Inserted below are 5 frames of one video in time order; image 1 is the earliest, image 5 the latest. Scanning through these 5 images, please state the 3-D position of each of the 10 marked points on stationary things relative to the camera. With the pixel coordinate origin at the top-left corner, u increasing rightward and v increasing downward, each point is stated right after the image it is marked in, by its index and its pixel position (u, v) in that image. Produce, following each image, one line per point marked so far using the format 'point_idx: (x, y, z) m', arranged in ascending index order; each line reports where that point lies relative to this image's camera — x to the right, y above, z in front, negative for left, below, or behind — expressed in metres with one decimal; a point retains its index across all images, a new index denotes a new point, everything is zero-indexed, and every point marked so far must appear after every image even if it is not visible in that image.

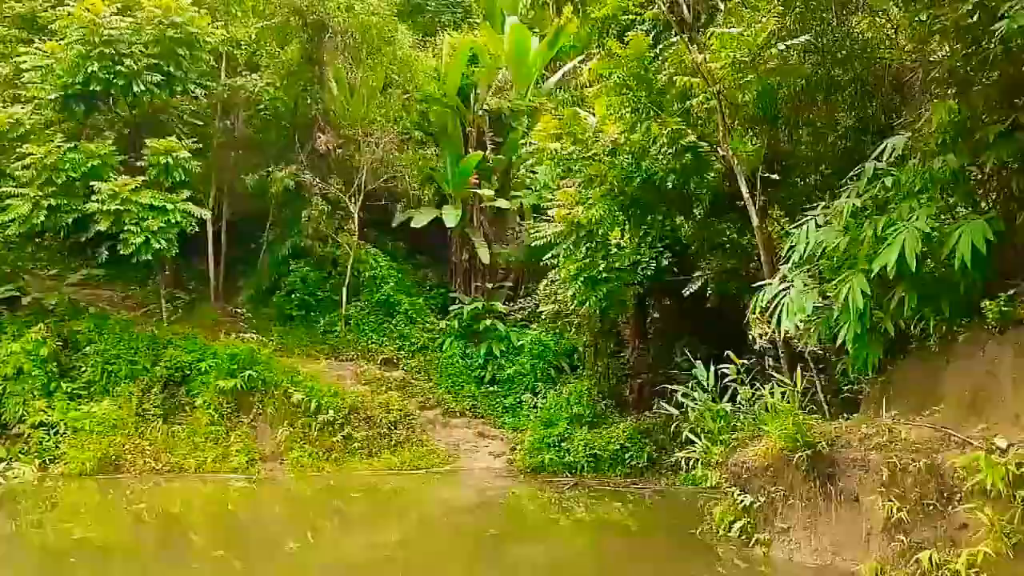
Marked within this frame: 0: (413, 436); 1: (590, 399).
0: (-0.8, -1.3, +8.6) m
1: (+0.7, -0.9, +8.5) m
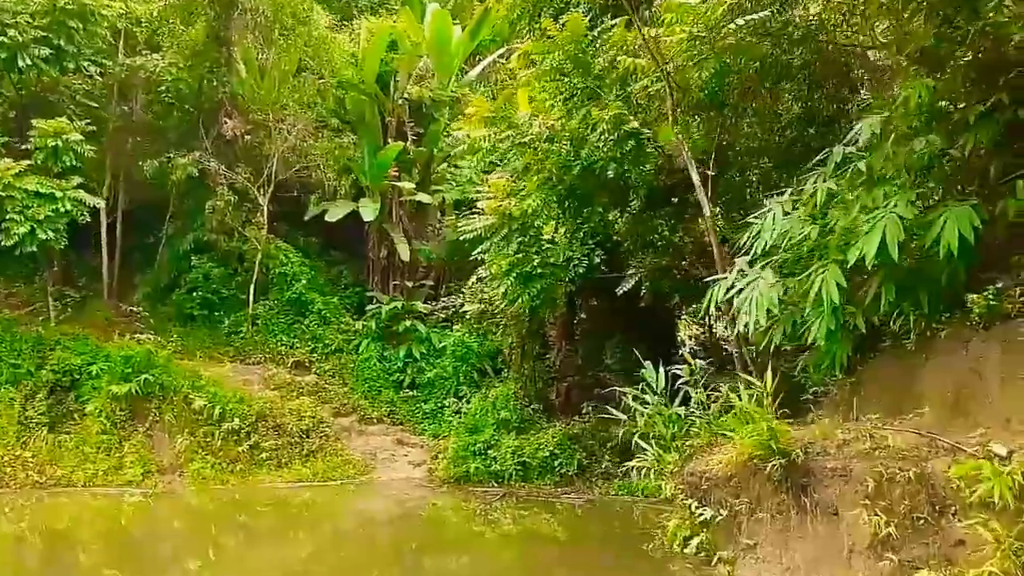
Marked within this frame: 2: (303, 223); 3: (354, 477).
0: (-1.5, -1.3, +8.0) m
1: (+0.1, -0.9, +8.1) m
2: (-2.3, +0.7, +11.1) m
3: (-1.2, -1.4, +7.6) m
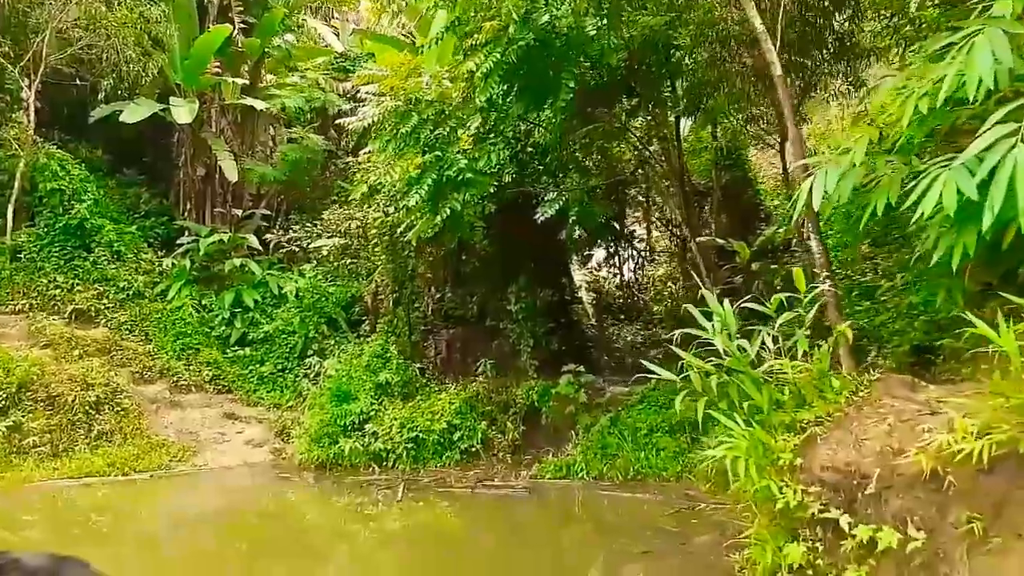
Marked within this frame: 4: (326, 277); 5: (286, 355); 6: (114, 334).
0: (-2.2, -0.8, +5.9) m
1: (-0.7, -0.5, +6.2) m
2: (-3.7, +1.3, +8.6) m
3: (-1.9, -1.0, +5.6) m
4: (-1.4, +0.1, +7.5) m
5: (-1.6, -0.5, +7.1) m
6: (-2.7, -0.3, +6.8) m
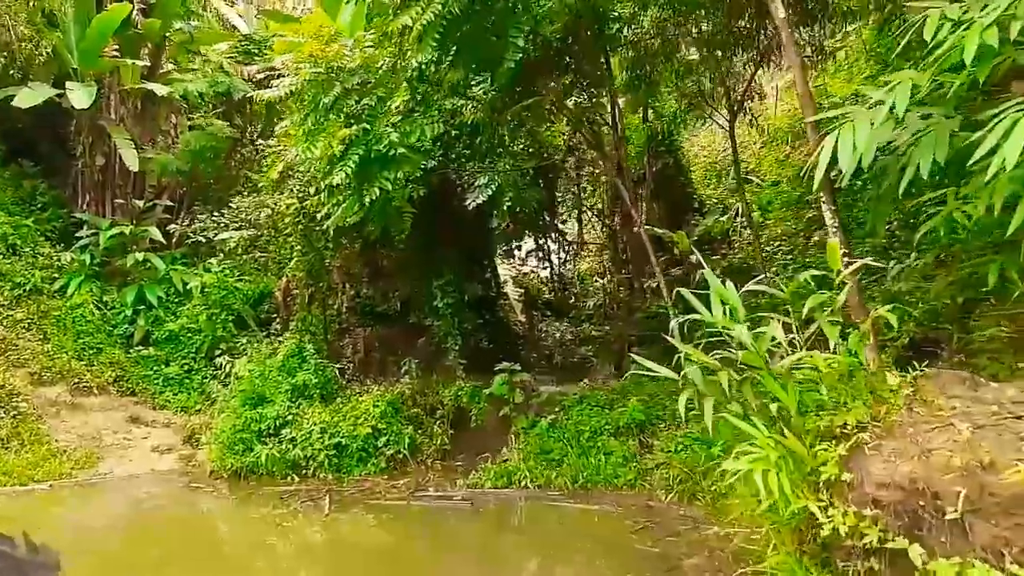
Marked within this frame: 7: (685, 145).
0: (-2.6, -0.8, +5.3) m
1: (-1.1, -0.4, +5.8) m
2: (-4.3, +1.3, +7.9) m
3: (-2.2, -1.0, +5.1) m
4: (-1.9, +0.1, +7.0) m
5: (-2.1, -0.4, +6.6) m
6: (-3.1, -0.3, +6.2) m
7: (+1.1, +0.9, +6.6) m
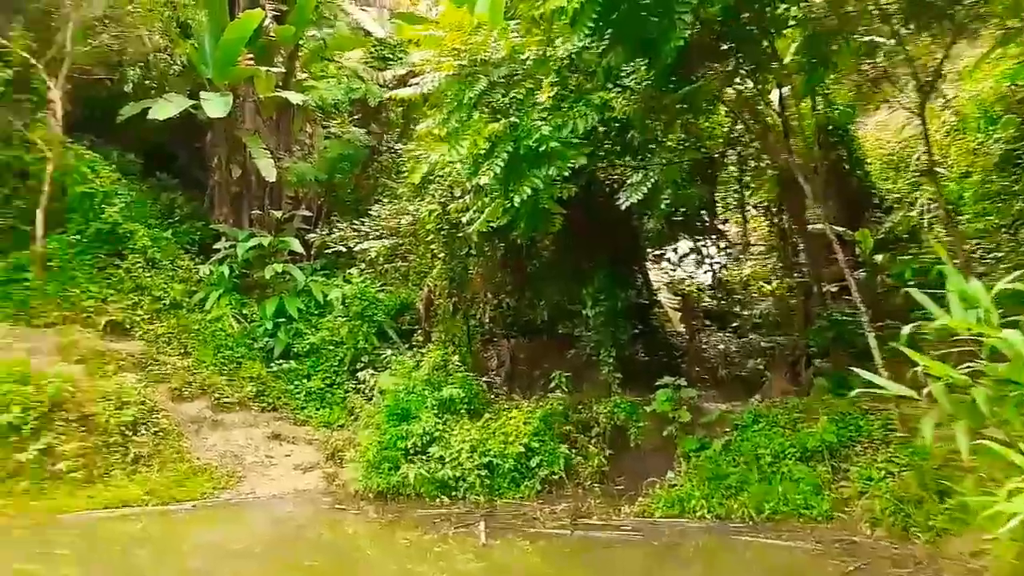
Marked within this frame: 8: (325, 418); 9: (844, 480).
0: (-1.8, -0.8, +5.2) m
1: (-0.3, -0.5, +5.5) m
2: (-3.1, +1.2, +8.0) m
3: (-1.4, -1.0, +4.9) m
4: (-0.9, 0.0, +6.8) m
5: (-1.1, -0.5, +6.4) m
6: (-2.2, -0.4, +6.1) m
7: (+2.1, +0.9, +6.0) m
8: (-1.1, -0.8, +6.0) m
9: (+1.4, -0.8, +4.2) m
